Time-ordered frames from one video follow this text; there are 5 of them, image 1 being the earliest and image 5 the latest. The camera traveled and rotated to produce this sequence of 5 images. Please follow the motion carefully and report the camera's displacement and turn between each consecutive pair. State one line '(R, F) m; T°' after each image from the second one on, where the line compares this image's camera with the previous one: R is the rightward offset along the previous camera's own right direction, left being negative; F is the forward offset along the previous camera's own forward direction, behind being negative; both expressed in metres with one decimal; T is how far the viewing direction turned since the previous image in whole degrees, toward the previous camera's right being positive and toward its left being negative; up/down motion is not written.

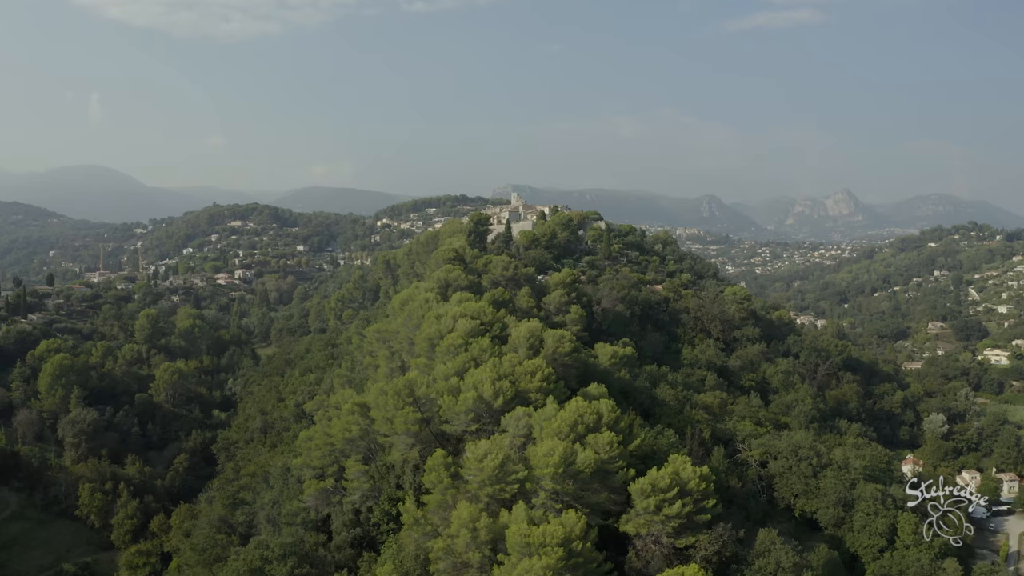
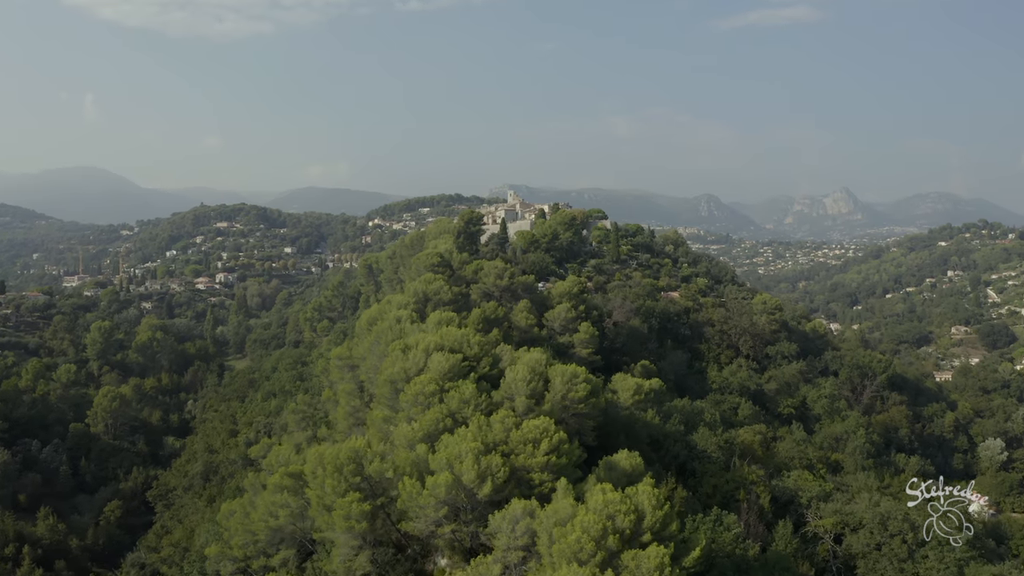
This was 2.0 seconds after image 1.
(+0.1, +7.0) m; 0°
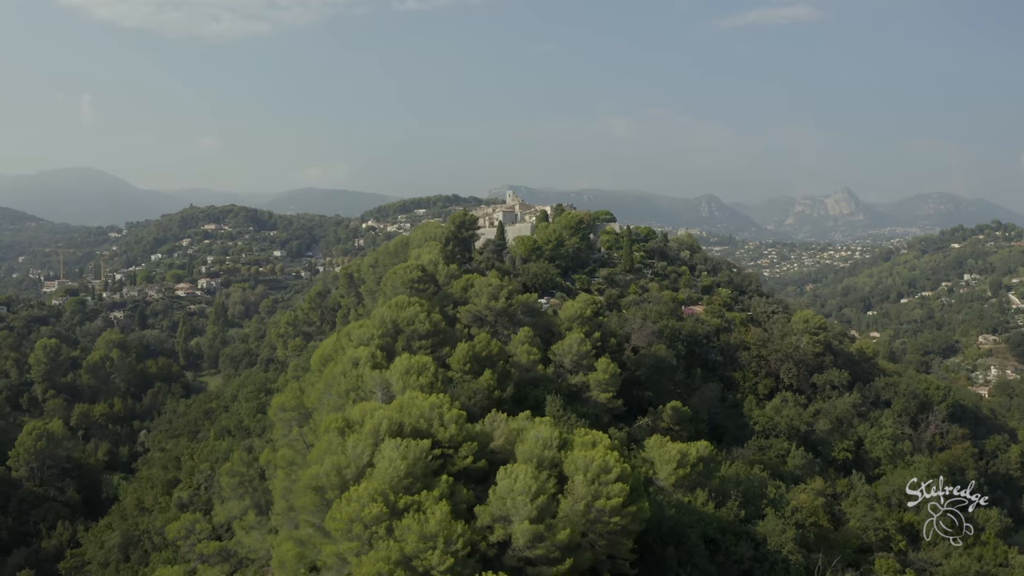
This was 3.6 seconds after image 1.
(+0.1, +6.7) m; 0°
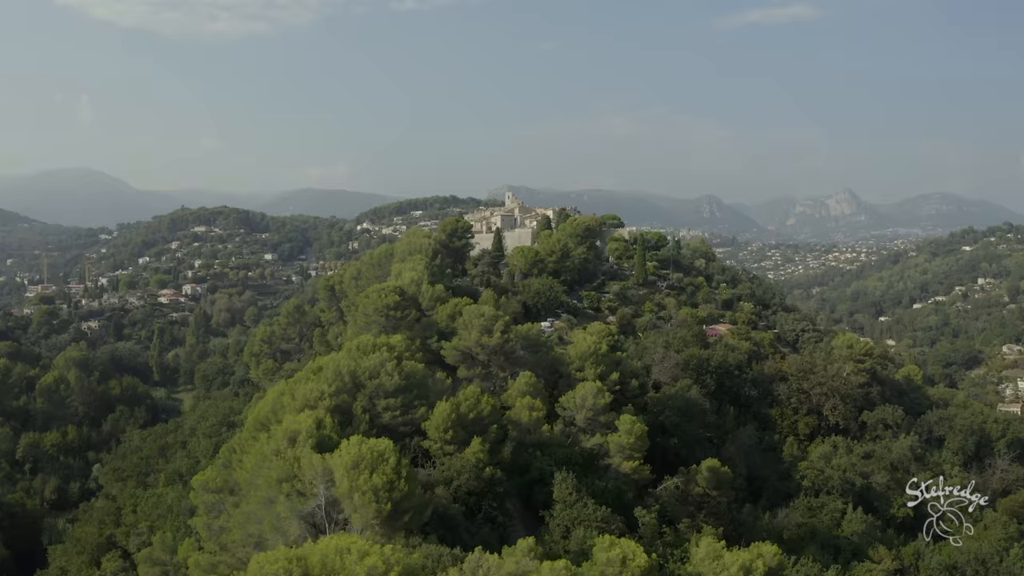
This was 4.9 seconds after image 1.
(+0.1, +5.2) m; 0°
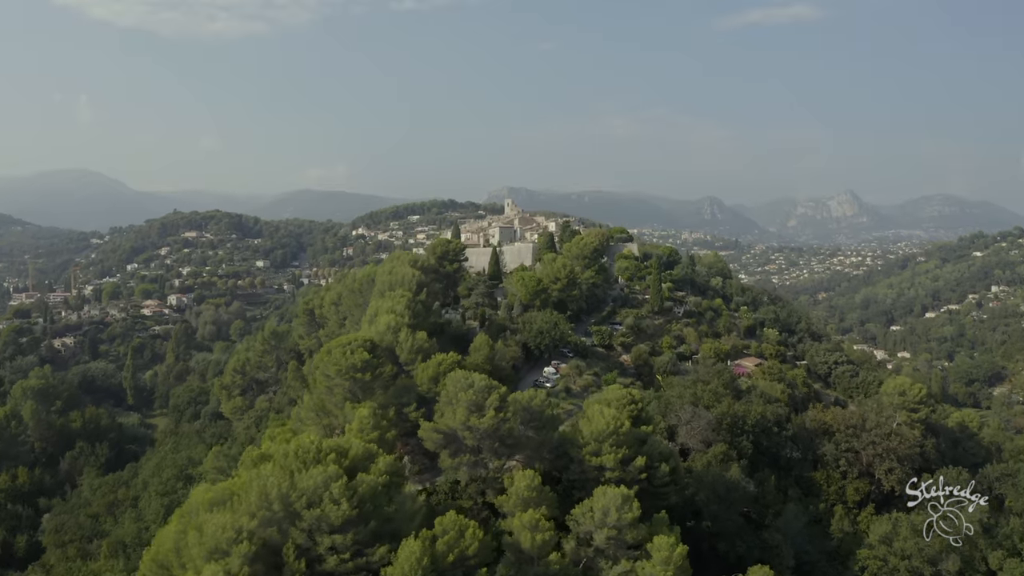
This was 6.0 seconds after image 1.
(+0.1, +4.6) m; 0°
